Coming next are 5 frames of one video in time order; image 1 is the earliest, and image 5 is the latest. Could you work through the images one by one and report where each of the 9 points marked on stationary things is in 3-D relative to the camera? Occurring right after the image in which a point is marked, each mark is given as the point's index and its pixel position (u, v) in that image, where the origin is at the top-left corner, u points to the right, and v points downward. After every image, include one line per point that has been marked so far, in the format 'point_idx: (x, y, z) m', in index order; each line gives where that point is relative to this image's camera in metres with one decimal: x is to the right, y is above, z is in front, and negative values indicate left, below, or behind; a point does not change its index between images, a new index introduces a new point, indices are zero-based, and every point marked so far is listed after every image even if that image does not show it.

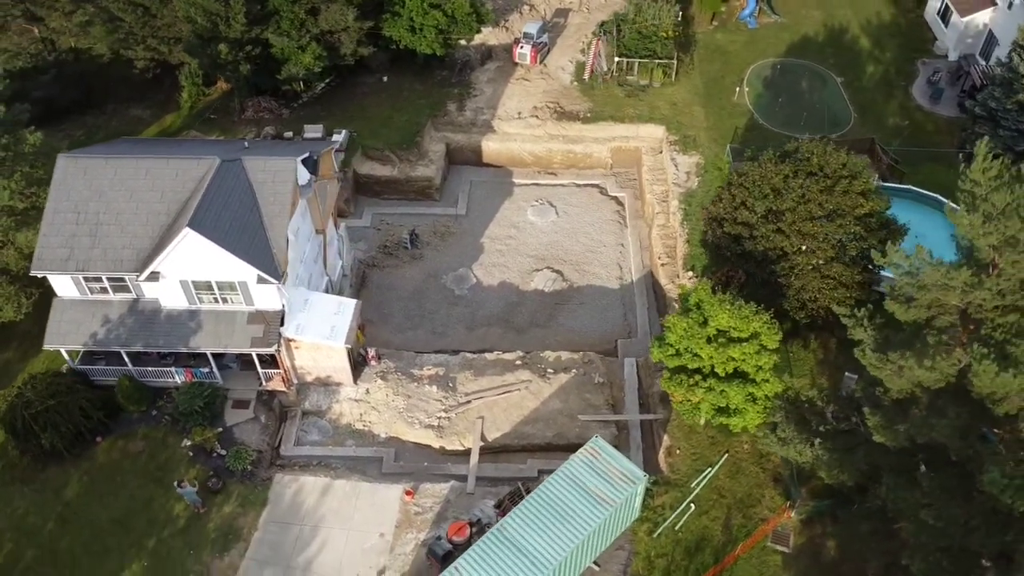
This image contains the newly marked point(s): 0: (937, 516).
0: (+10.5, -5.6, +19.8) m
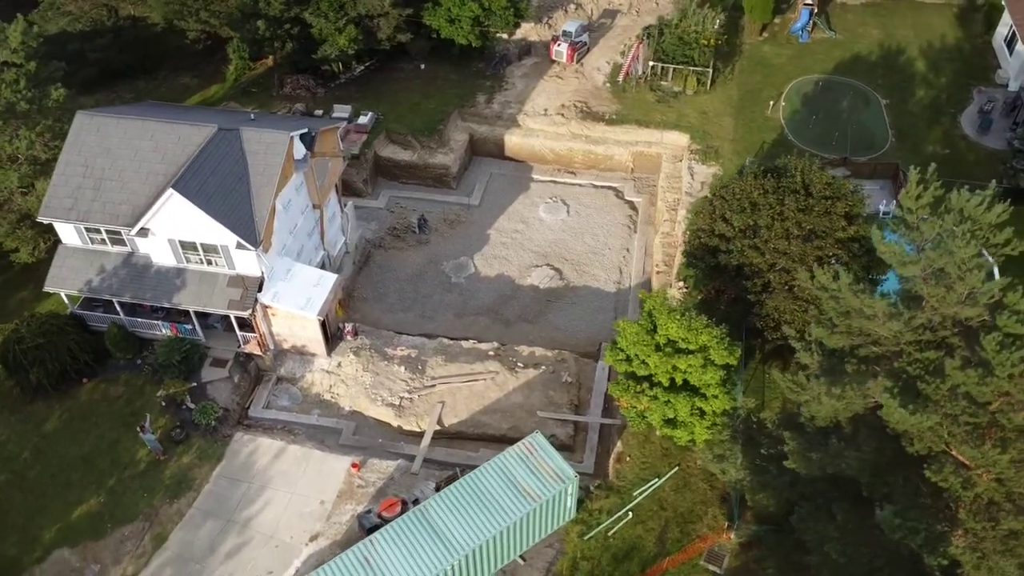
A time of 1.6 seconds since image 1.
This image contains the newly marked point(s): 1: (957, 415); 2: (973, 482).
0: (+7.8, -6.3, +19.0) m
1: (+9.6, -2.8, +17.3) m
2: (+10.1, -4.2, +17.5) m
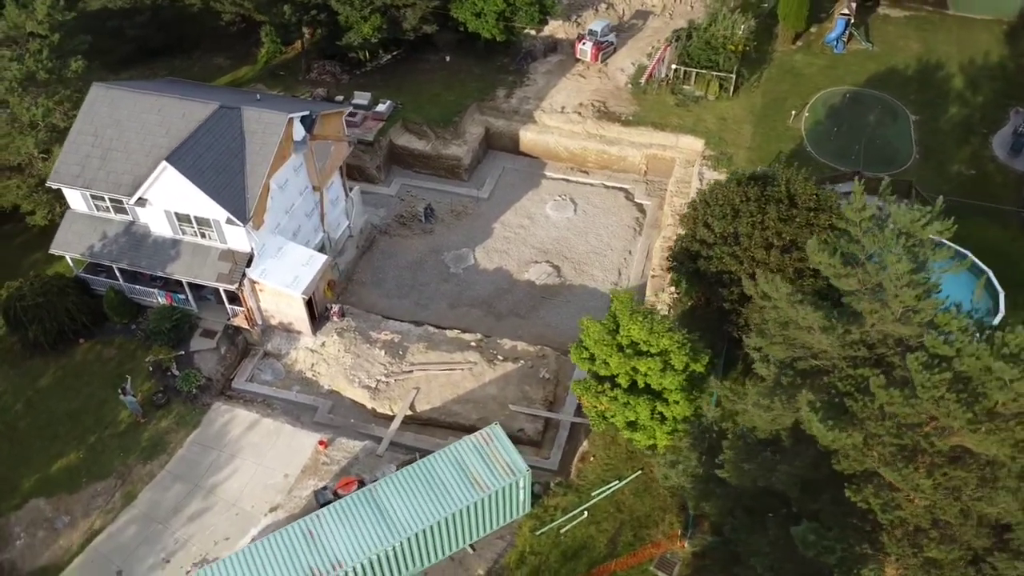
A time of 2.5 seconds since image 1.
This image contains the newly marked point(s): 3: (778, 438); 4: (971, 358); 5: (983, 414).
0: (+5.9, -6.5, +18.7) m
1: (+7.7, -3.1, +16.9) m
2: (+8.2, -4.6, +17.0) m
3: (+6.6, -3.8, +19.9) m
4: (+9.2, -1.4, +16.1) m
5: (+9.3, -2.5, +15.8) m
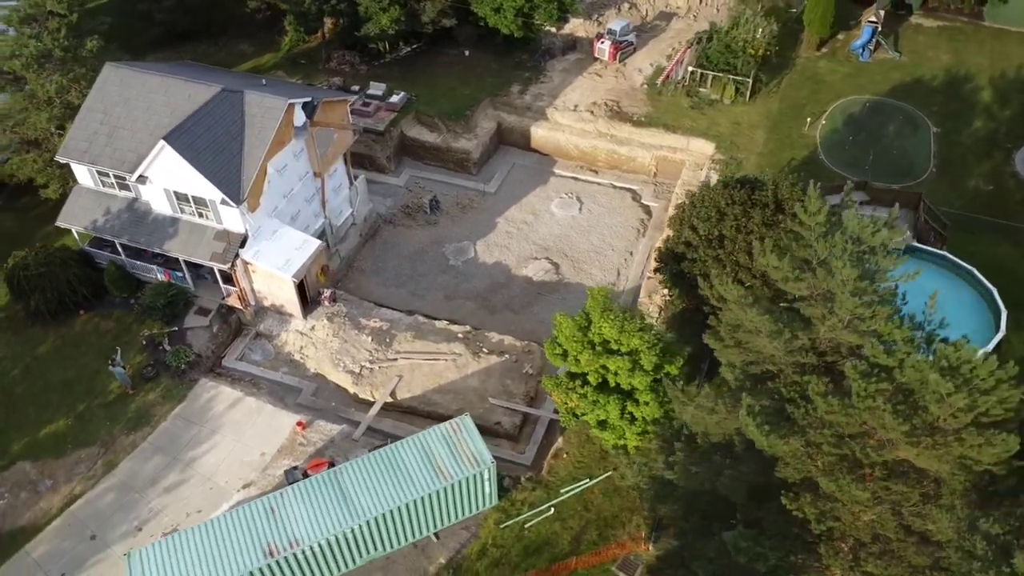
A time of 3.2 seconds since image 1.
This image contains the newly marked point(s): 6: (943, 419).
0: (+4.4, -6.5, +18.4) m
1: (+6.3, -3.2, +16.5) m
2: (+6.7, -4.7, +16.6) m
3: (+5.4, -3.8, +19.6) m
4: (+7.8, -1.6, +15.7) m
5: (+7.9, -2.7, +15.4) m
6: (+8.2, -2.5, +15.2) m
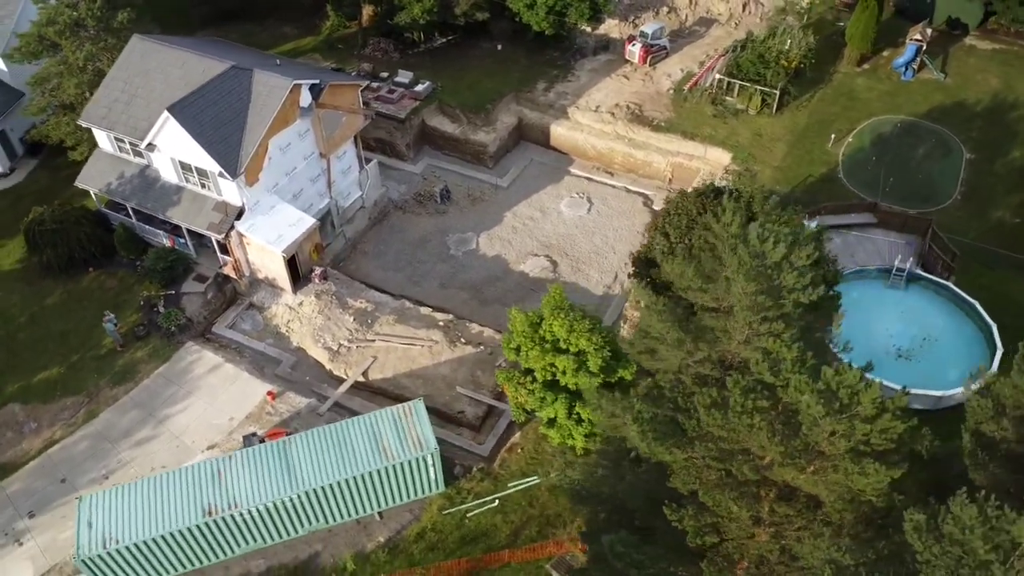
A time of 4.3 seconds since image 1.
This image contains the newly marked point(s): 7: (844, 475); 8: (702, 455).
0: (+2.0, -6.6, +18.4) m
1: (+4.0, -3.4, +16.3) m
2: (+4.2, -5.0, +16.3) m
3: (+3.2, -4.0, +19.5) m
4: (+5.5, -2.0, +15.4) m
5: (+5.4, -3.1, +15.1) m
6: (+5.8, -2.9, +14.9) m
7: (+6.1, -3.4, +14.7) m
8: (+3.9, -3.4, +16.4) m
